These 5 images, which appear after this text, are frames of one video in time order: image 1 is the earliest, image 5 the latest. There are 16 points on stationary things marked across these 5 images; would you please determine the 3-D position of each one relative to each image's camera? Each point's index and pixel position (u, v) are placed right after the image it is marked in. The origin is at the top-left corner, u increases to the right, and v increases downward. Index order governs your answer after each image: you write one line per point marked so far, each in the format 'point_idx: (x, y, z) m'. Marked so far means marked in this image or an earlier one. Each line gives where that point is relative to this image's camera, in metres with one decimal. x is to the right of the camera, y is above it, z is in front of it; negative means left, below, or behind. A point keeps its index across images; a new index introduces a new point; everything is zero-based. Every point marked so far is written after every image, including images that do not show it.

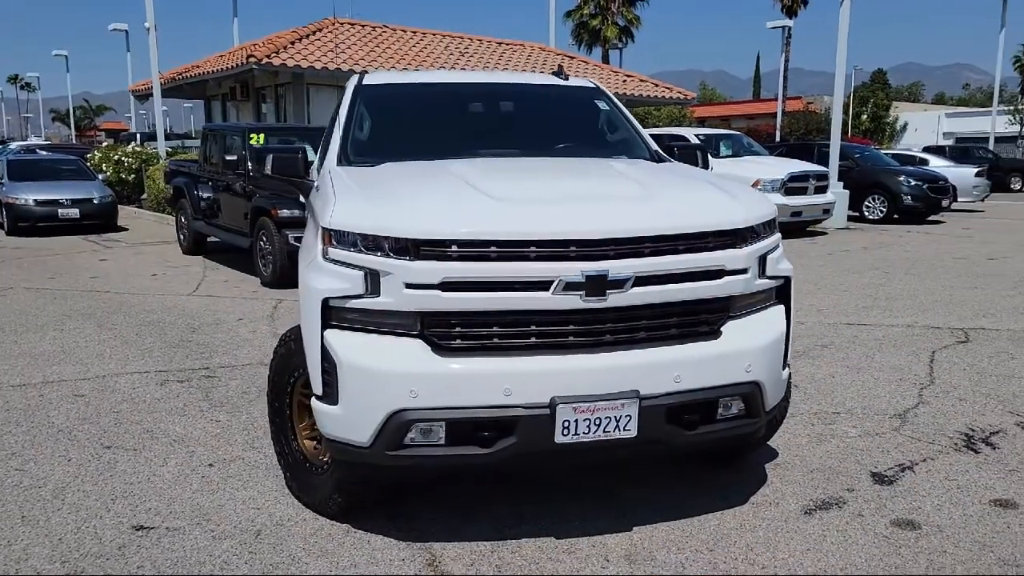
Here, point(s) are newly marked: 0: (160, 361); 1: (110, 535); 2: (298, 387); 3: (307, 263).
0: (-2.8, -0.6, +6.6) m
1: (-1.7, -1.1, +3.6) m
2: (-1.0, -0.5, +3.9) m
3: (-0.8, +0.1, +3.4) m
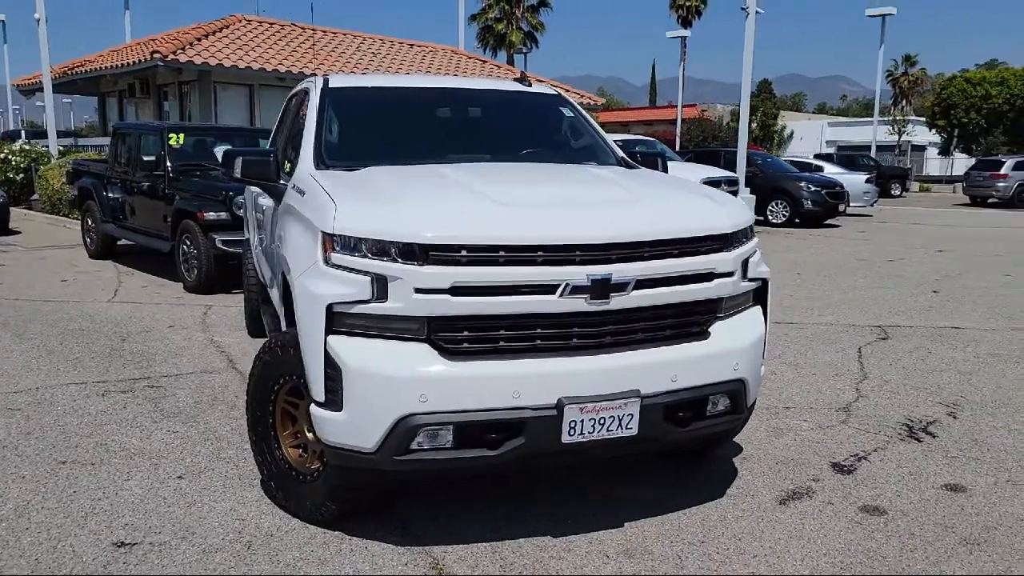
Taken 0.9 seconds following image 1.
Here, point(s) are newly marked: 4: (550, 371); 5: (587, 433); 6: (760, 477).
0: (-3.2, -0.6, +6.3) m
1: (-1.7, -1.1, +3.4) m
2: (-1.0, -0.5, +3.8) m
3: (-0.8, +0.1, +3.4) m
4: (+0.2, -0.3, +3.2) m
5: (+0.3, -0.6, +3.2) m
6: (+1.3, -1.0, +4.2) m
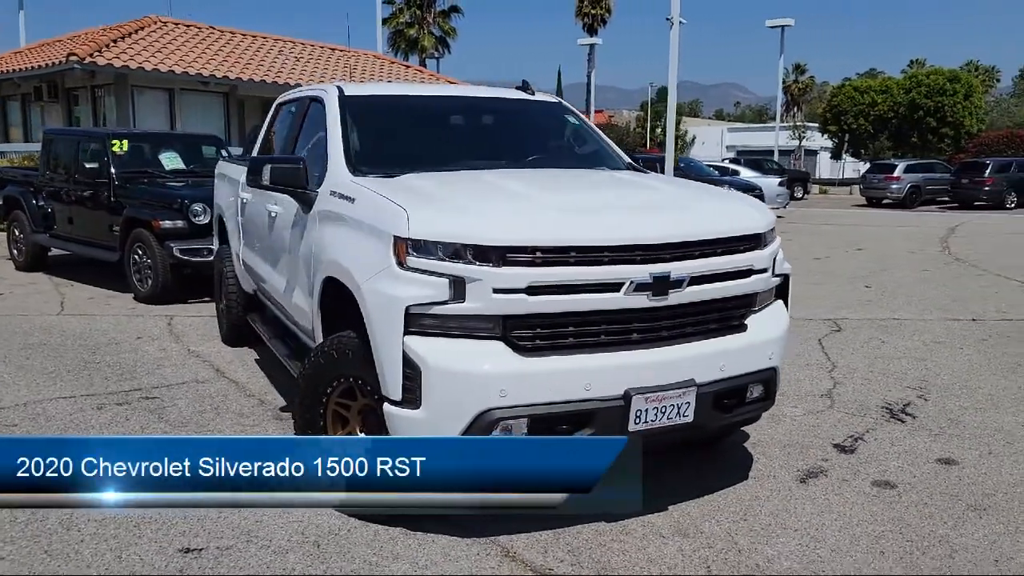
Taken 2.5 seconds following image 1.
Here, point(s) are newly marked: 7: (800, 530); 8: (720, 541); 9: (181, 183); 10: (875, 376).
0: (-3.2, -0.7, +6.2) m
1: (-1.4, -1.1, +3.4) m
2: (-0.8, -0.5, +3.9) m
3: (-0.6, +0.1, +3.5) m
4: (+0.4, -0.3, +3.4) m
5: (+0.6, -0.6, +3.5) m
6: (+1.4, -0.9, +4.5) m
7: (+1.3, -1.1, +3.7) m
8: (+0.9, -1.1, +3.6) m
9: (-4.2, +1.3, +10.6) m
10: (+2.7, -0.7, +6.3) m
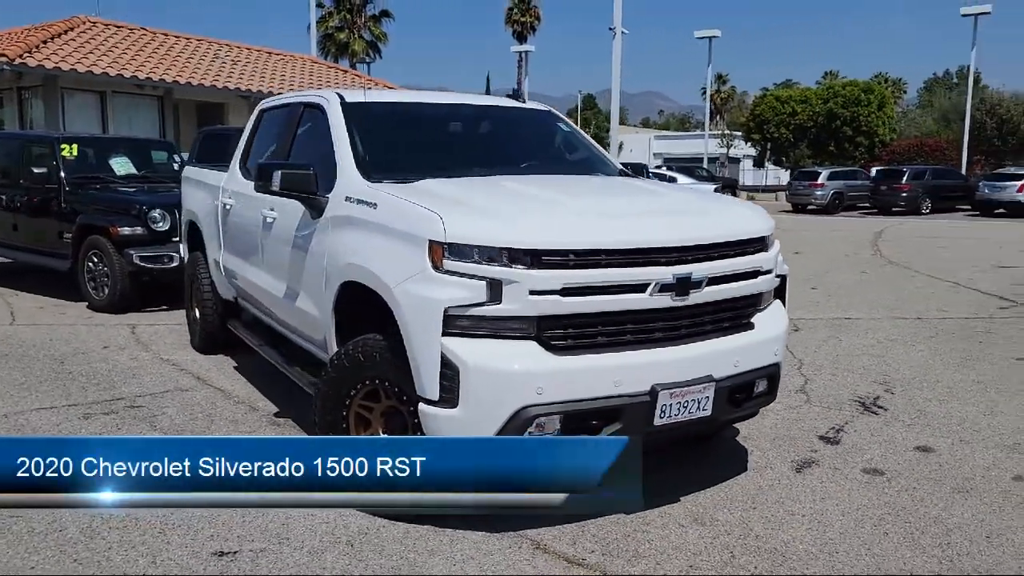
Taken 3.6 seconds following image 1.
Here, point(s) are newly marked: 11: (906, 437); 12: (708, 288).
0: (-3.3, -0.8, +6.0) m
1: (-1.3, -1.1, +3.4) m
2: (-0.7, -0.5, +4.0) m
3: (-0.5, 0.0, +3.6) m
4: (+0.6, -0.3, +3.6) m
5: (+0.7, -0.6, +3.6) m
6: (+1.5, -0.9, +4.8) m
7: (+1.4, -1.1, +3.9) m
8: (+1.0, -1.1, +3.8) m
9: (-4.7, +1.2, +10.3) m
10: (+2.6, -0.7, +6.6) m
11: (+2.4, -0.9, +5.0) m
12: (+0.9, 0.0, +3.7) m
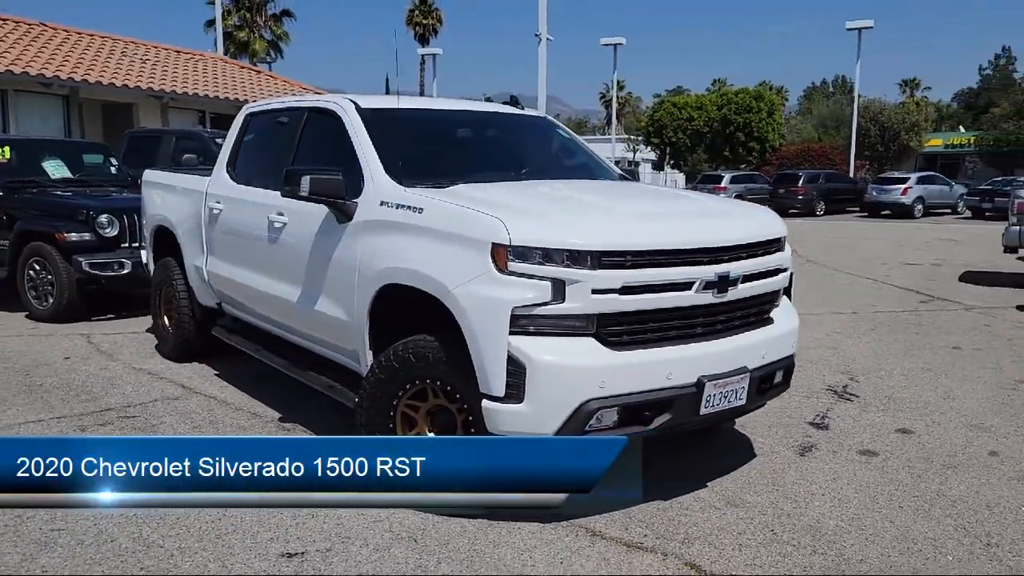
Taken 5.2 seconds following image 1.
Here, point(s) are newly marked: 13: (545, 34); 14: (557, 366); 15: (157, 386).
0: (-3.3, -0.8, +5.8) m
1: (-1.0, -1.2, +3.4) m
2: (-0.5, -0.5, +4.0) m
3: (-0.2, 0.0, +3.7) m
4: (+0.8, -0.3, +3.8) m
5: (+0.9, -0.5, +3.9) m
6: (+1.6, -0.9, +5.1) m
7: (+1.6, -1.1, +4.3) m
8: (+1.3, -1.1, +4.1) m
9: (-5.2, +1.1, +9.9) m
10: (+2.5, -0.6, +7.1) m
11: (+2.5, -0.9, +5.5) m
12: (+1.1, 0.0, +4.0) m
13: (+0.8, +6.0, +19.5) m
14: (+0.2, -0.3, +3.5) m
15: (-2.7, -0.8, +6.3) m
